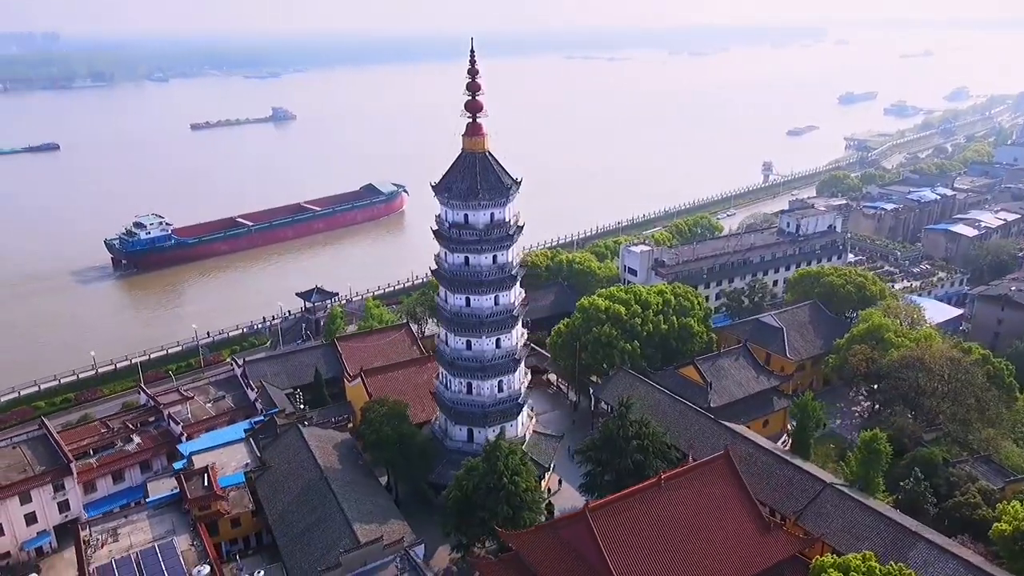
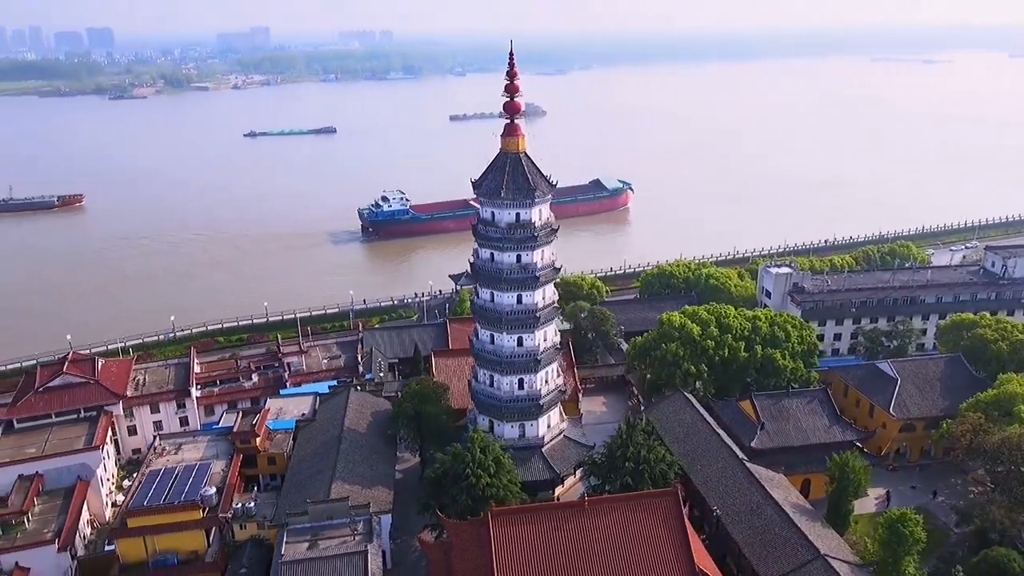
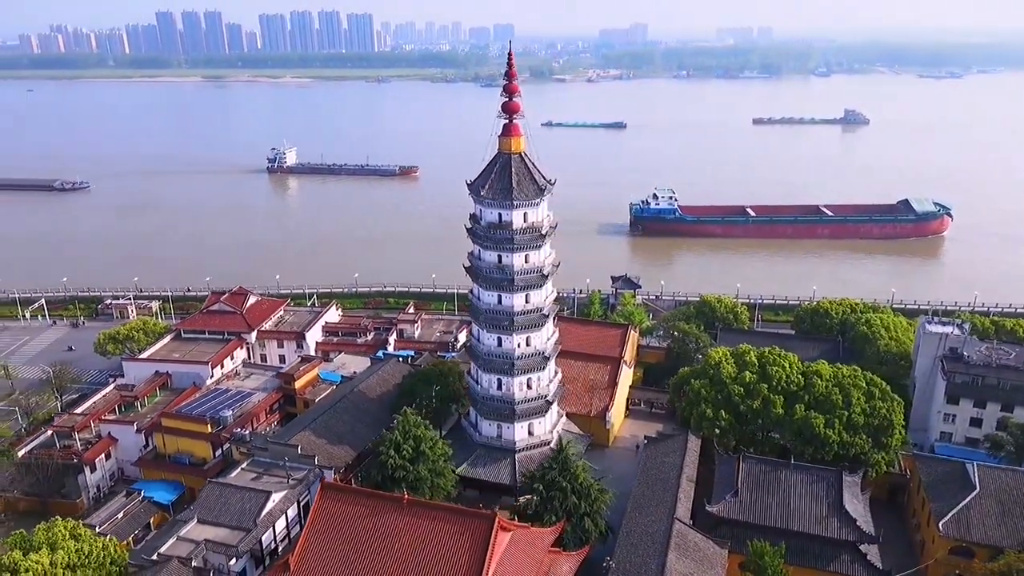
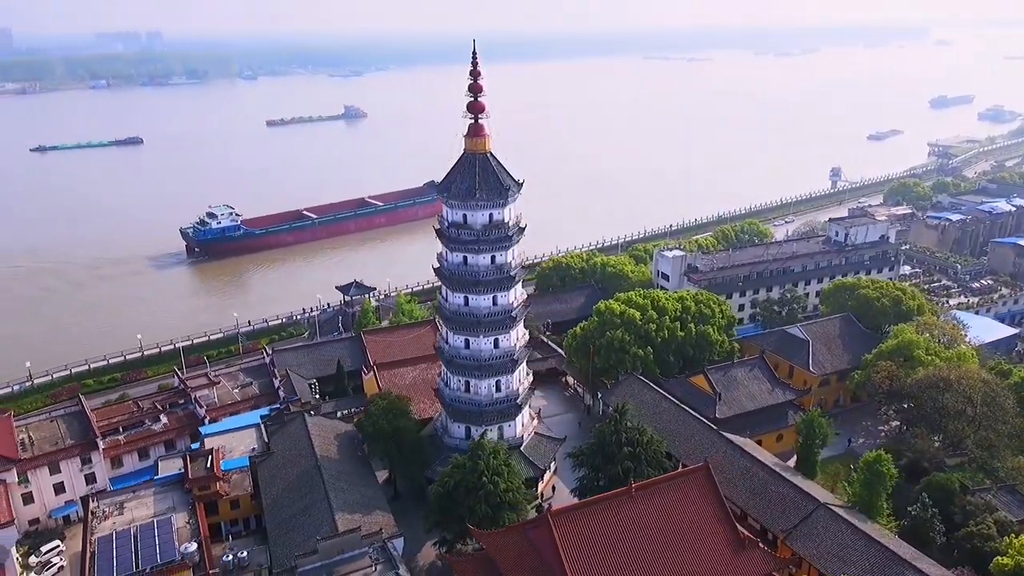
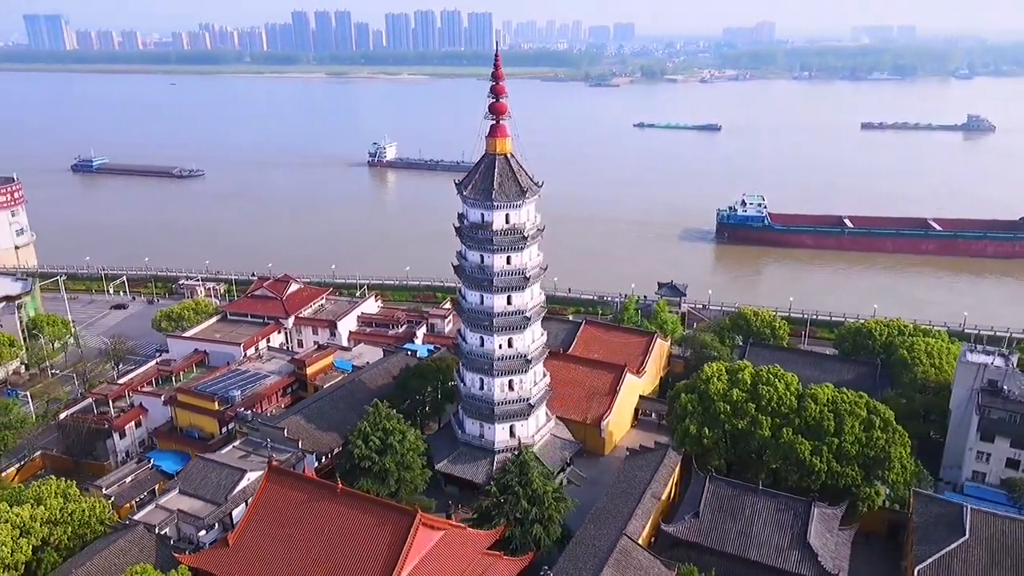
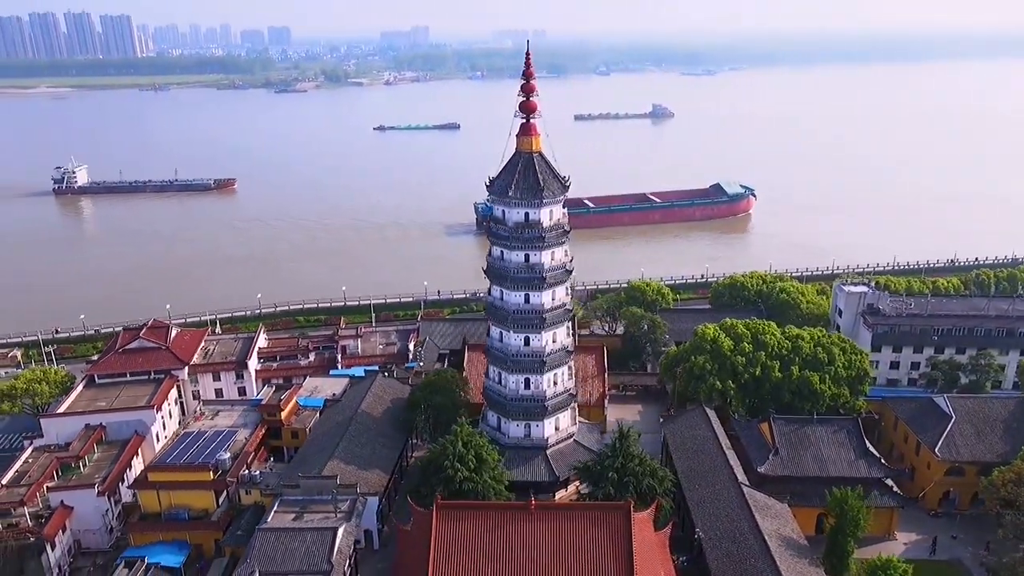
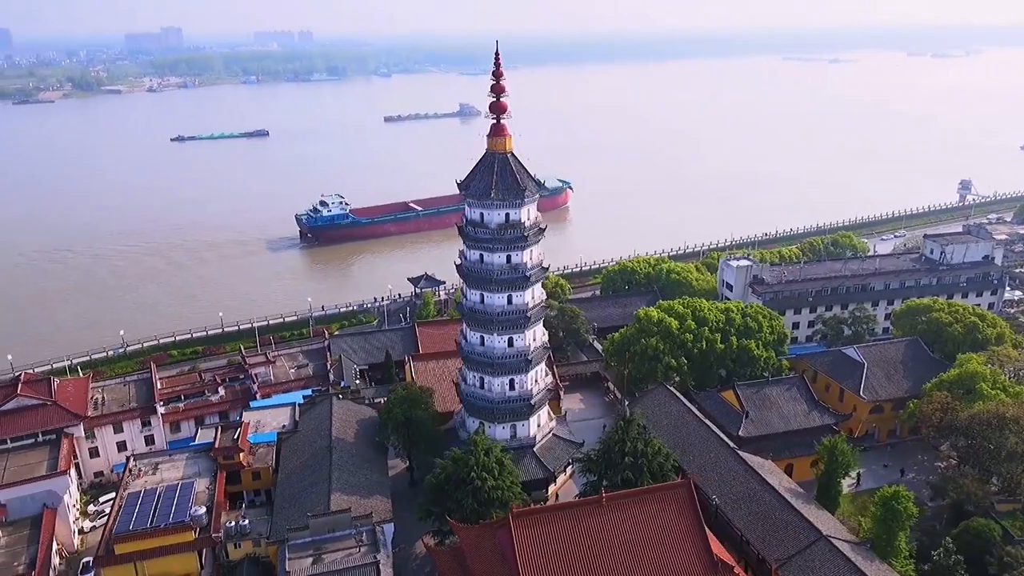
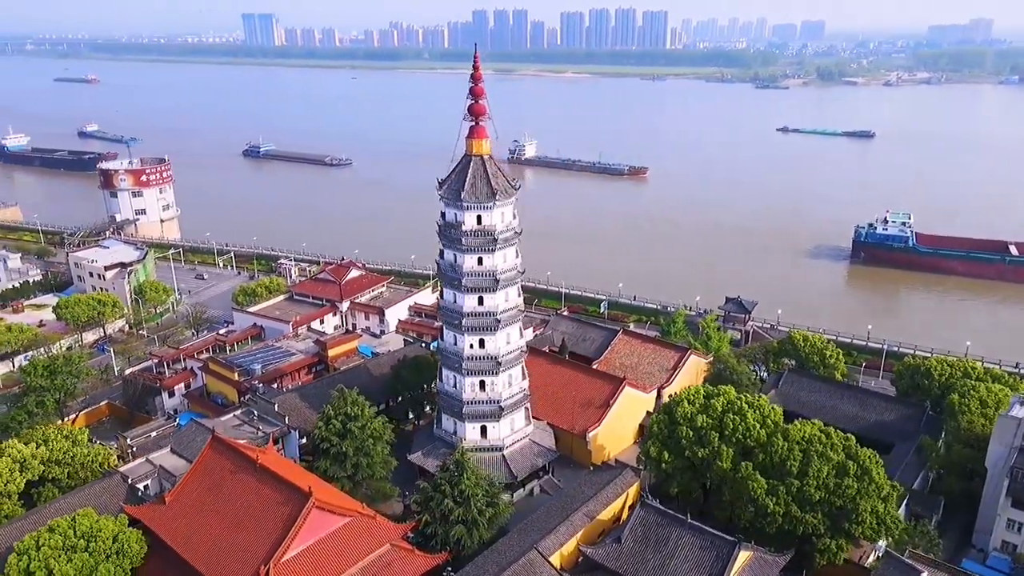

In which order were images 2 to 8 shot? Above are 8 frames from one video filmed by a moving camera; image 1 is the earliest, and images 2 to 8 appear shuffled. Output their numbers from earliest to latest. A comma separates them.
4, 7, 2, 6, 3, 5, 8
